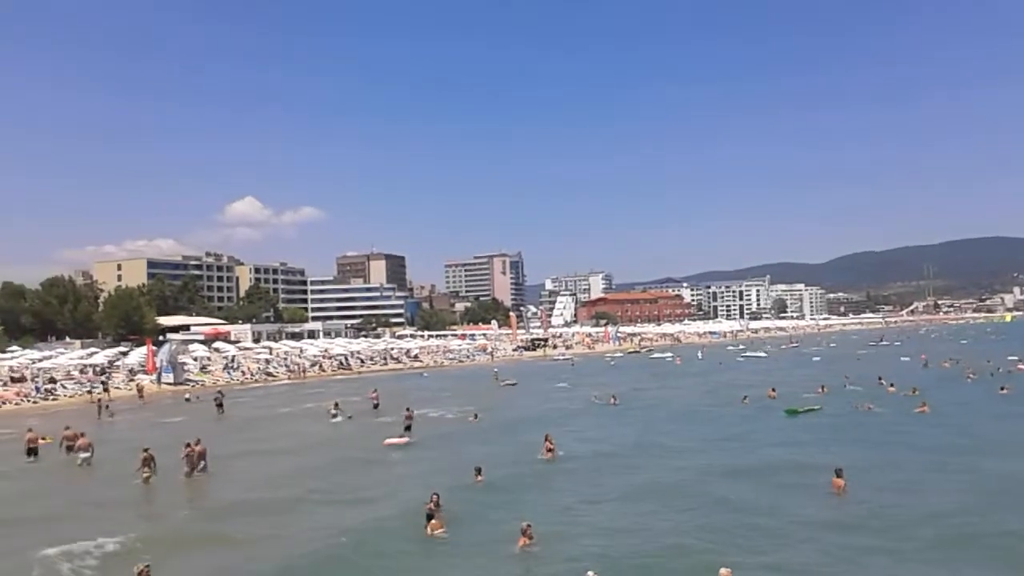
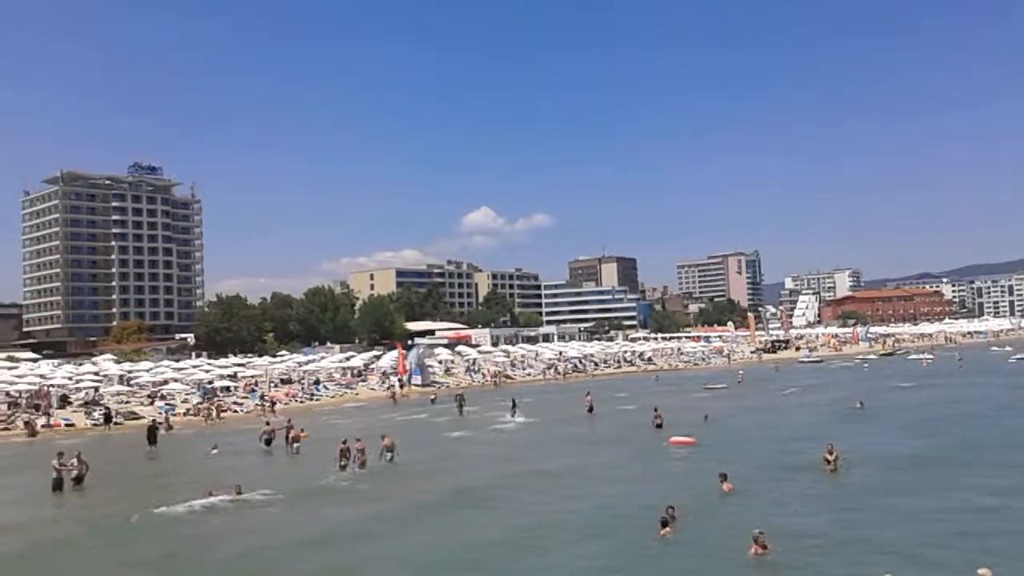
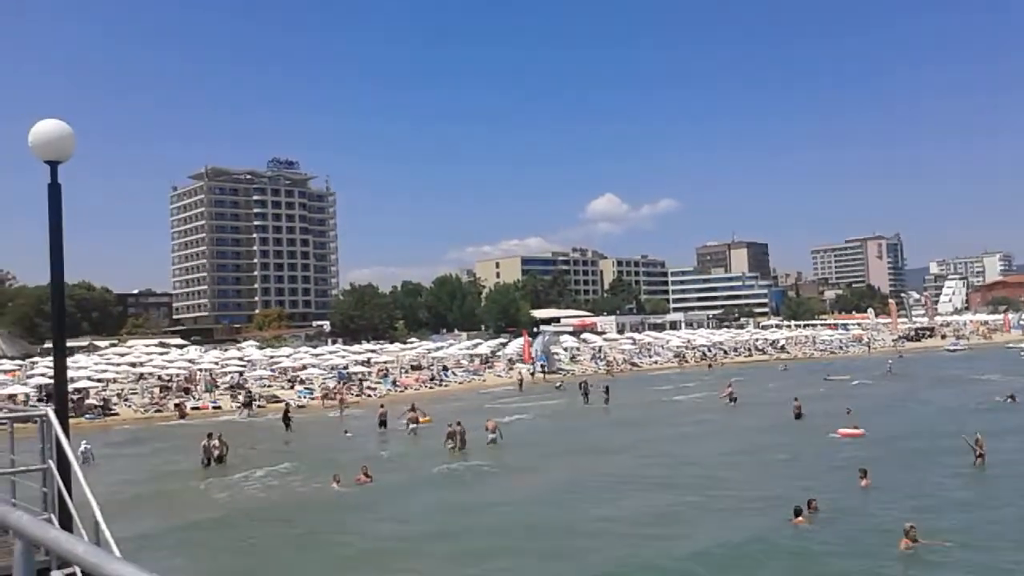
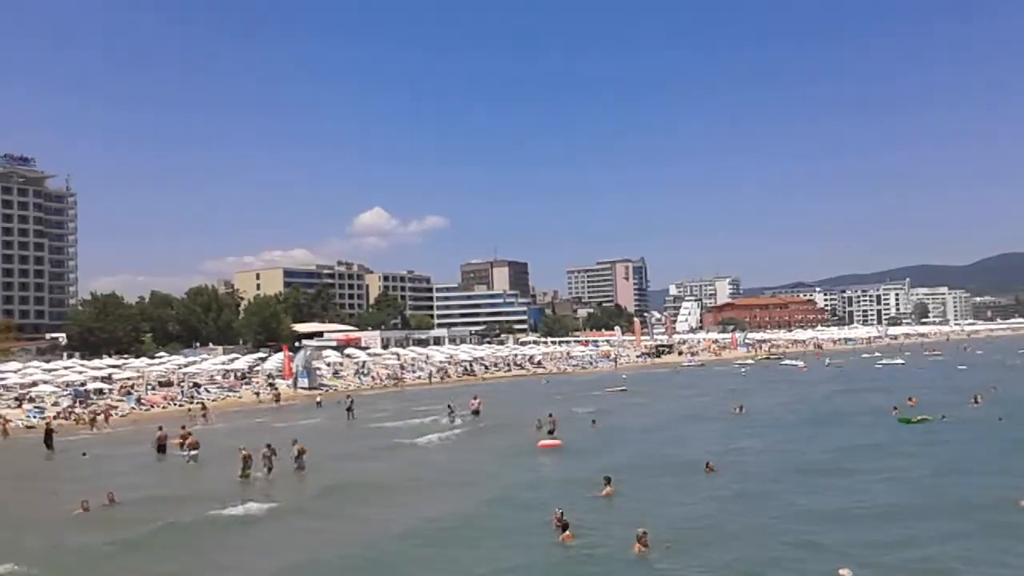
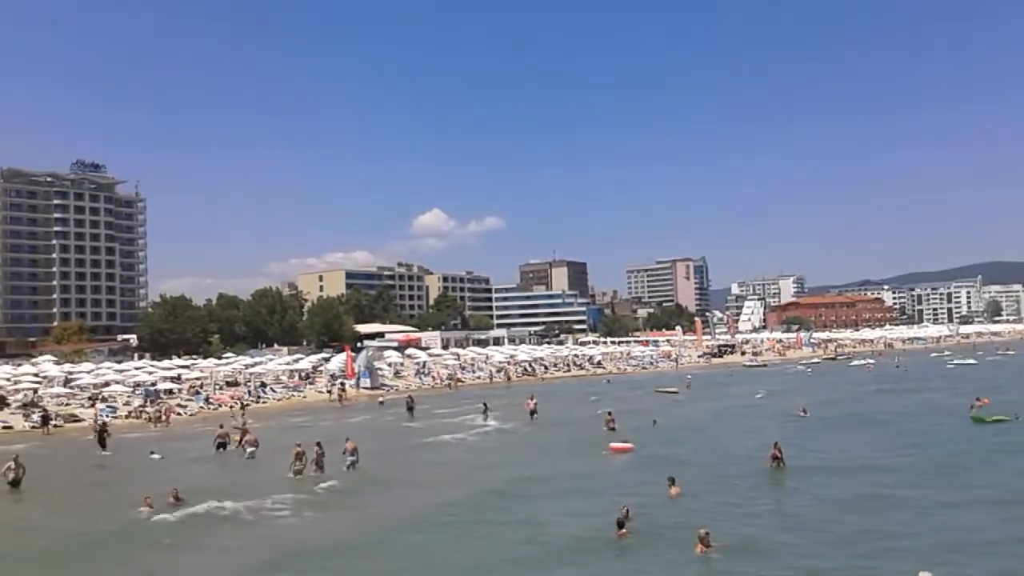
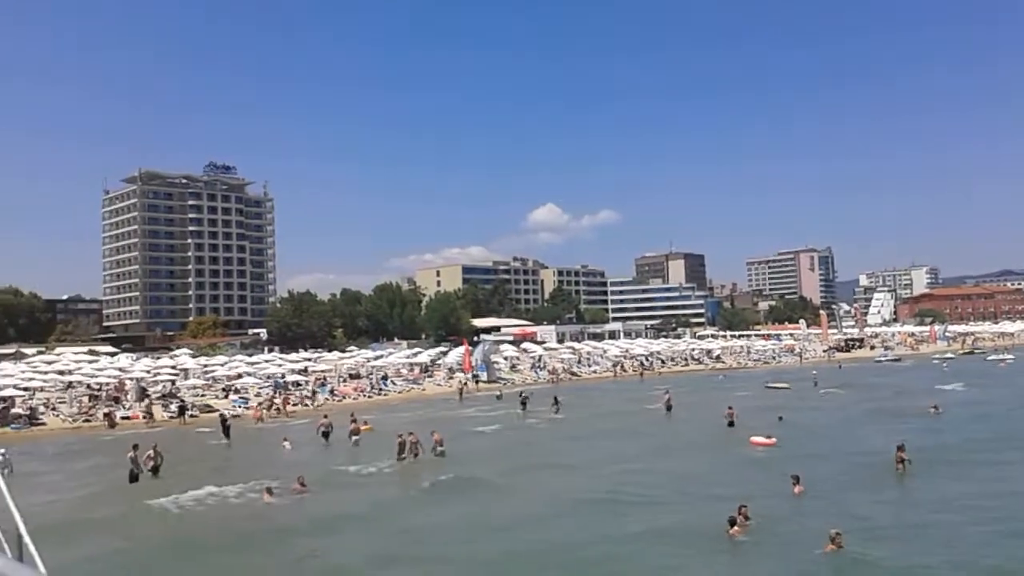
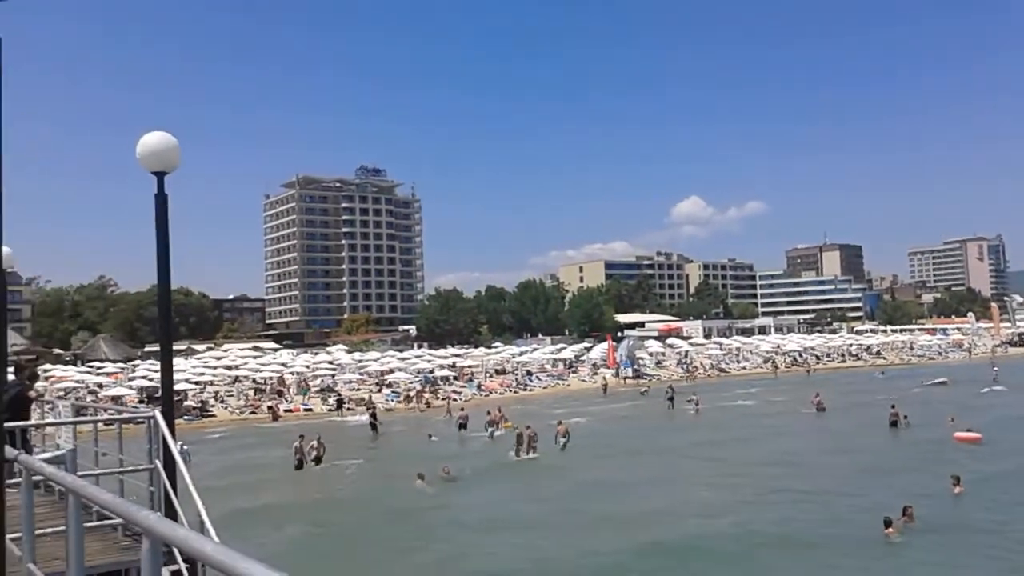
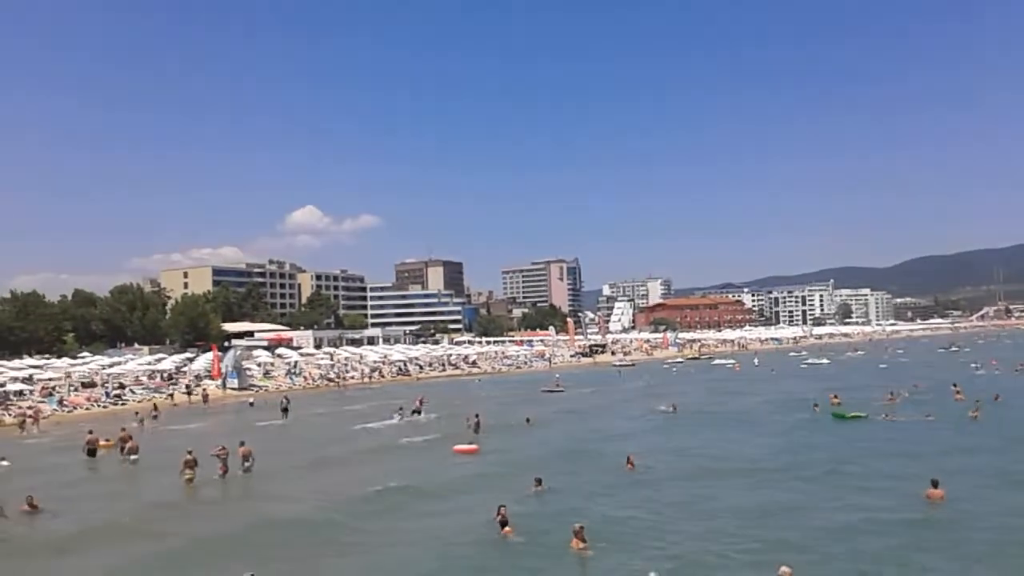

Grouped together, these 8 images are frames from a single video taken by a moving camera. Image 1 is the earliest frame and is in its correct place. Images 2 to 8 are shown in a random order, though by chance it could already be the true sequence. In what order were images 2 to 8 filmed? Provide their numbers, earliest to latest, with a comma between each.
8, 4, 5, 2, 6, 3, 7
